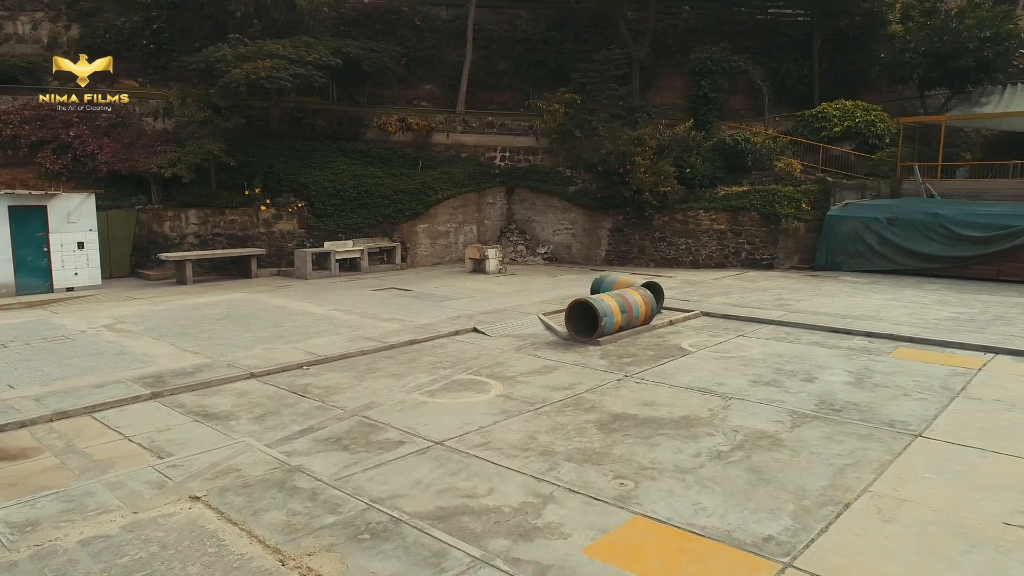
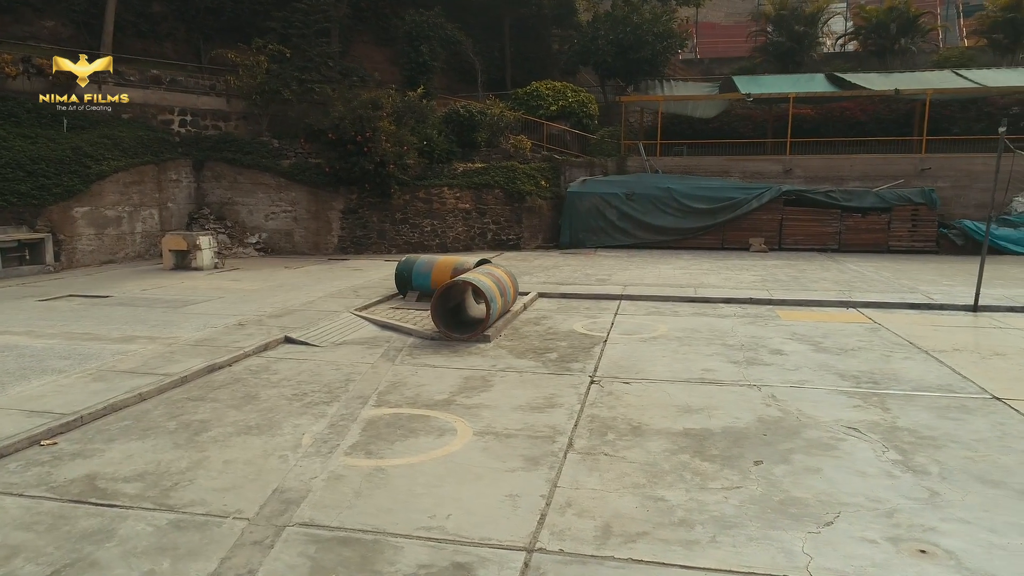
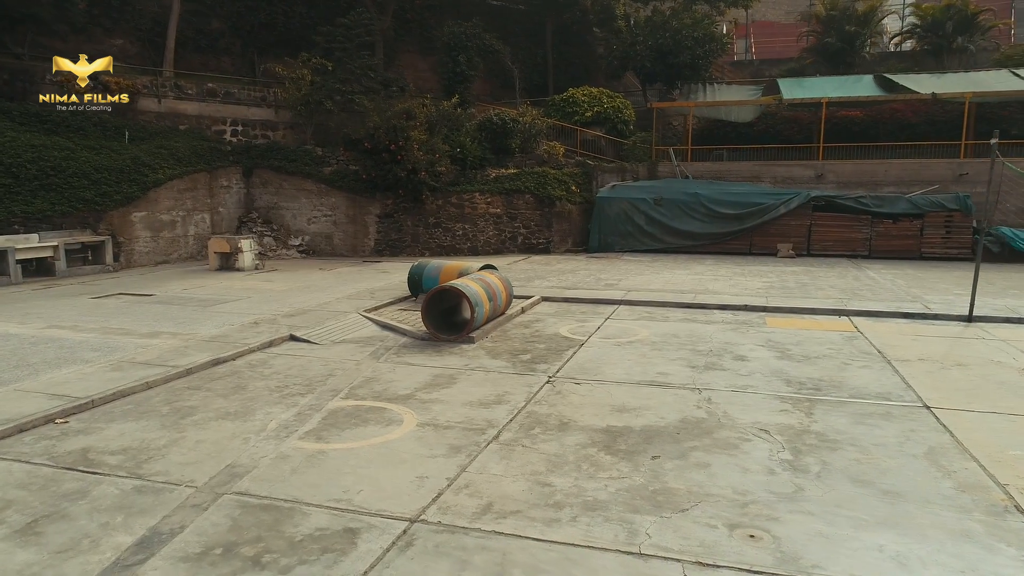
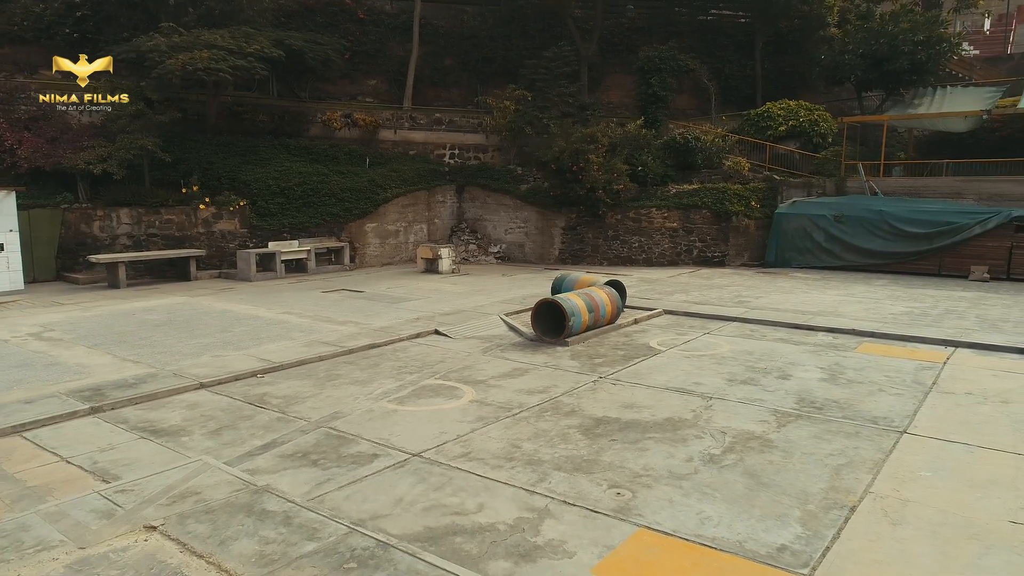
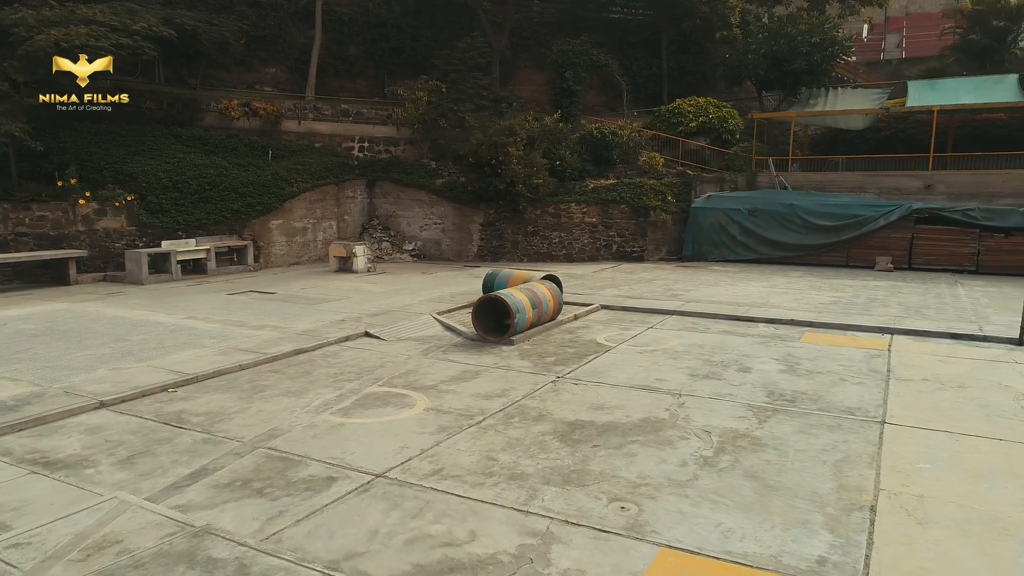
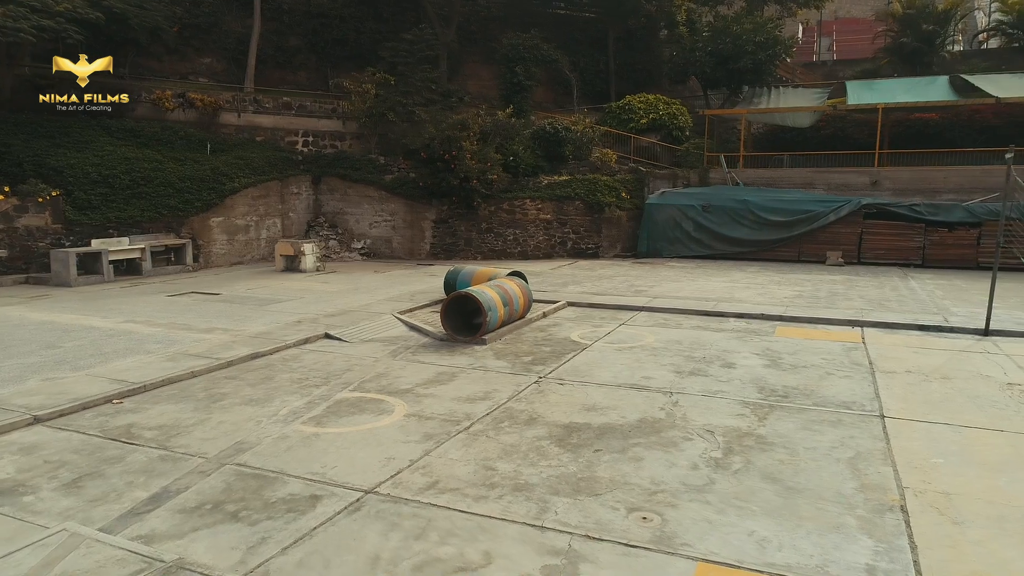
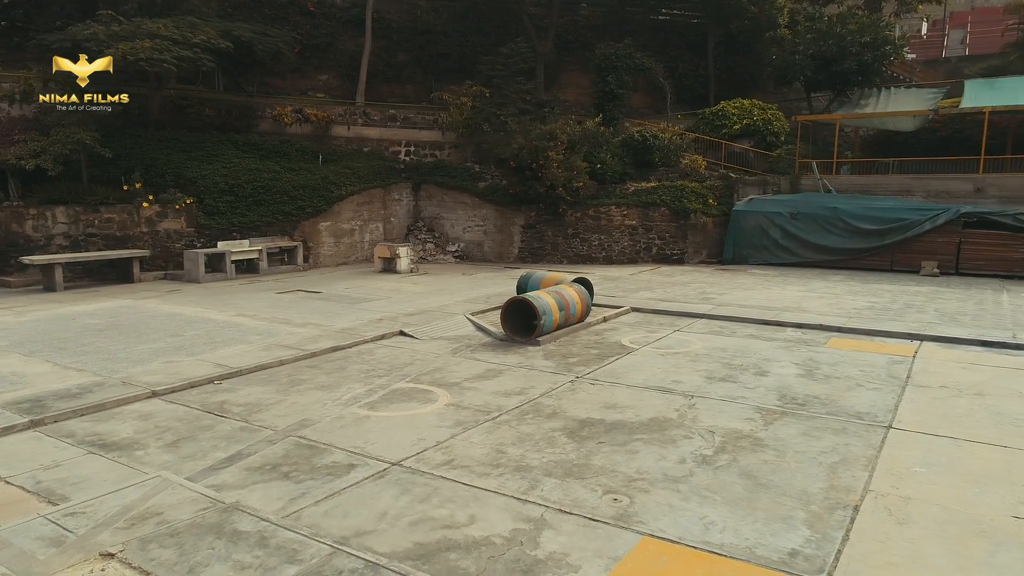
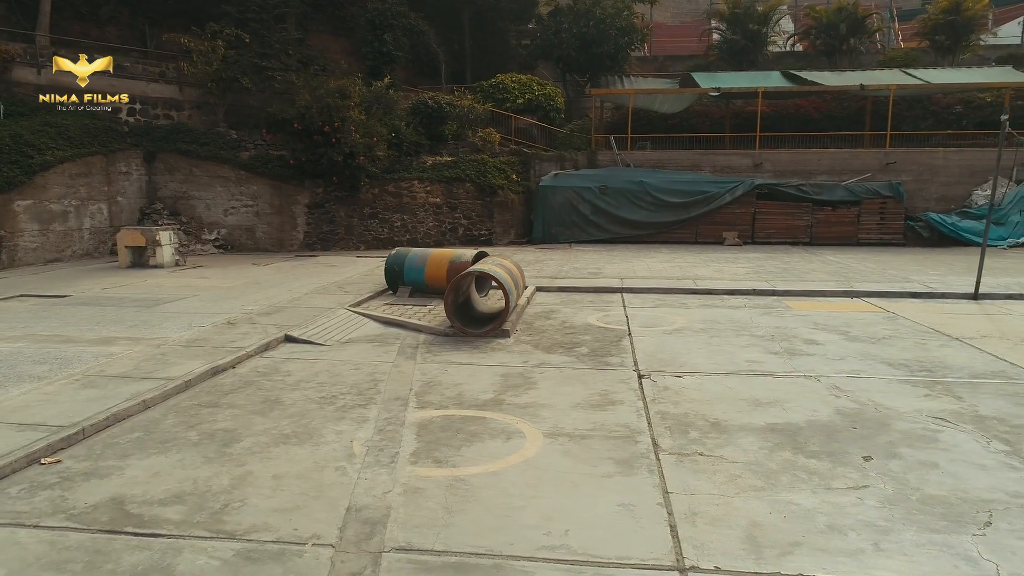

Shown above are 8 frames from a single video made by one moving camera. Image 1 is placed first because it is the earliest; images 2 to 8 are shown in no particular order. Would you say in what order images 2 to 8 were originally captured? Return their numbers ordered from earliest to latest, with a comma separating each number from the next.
4, 7, 5, 6, 3, 2, 8
